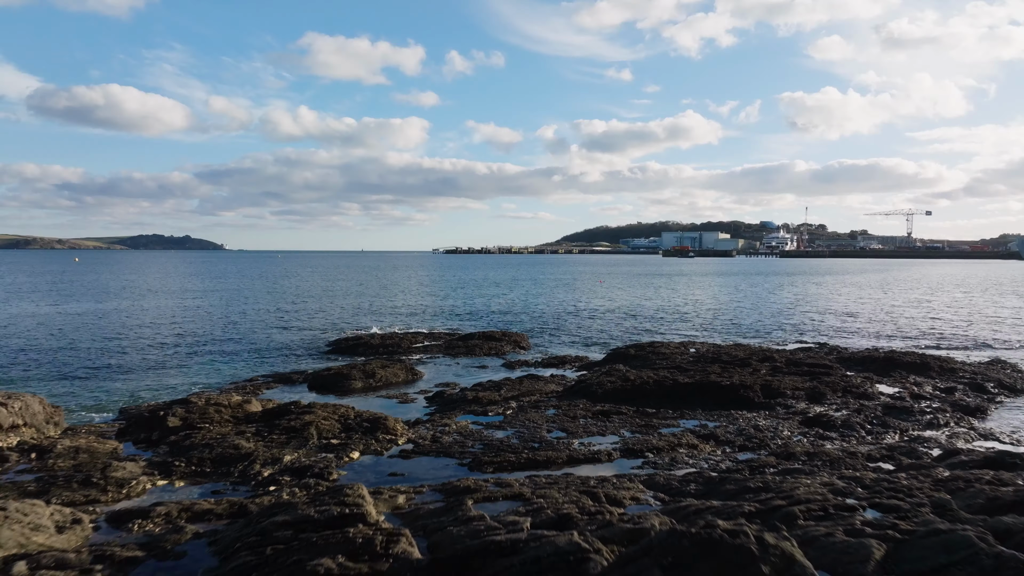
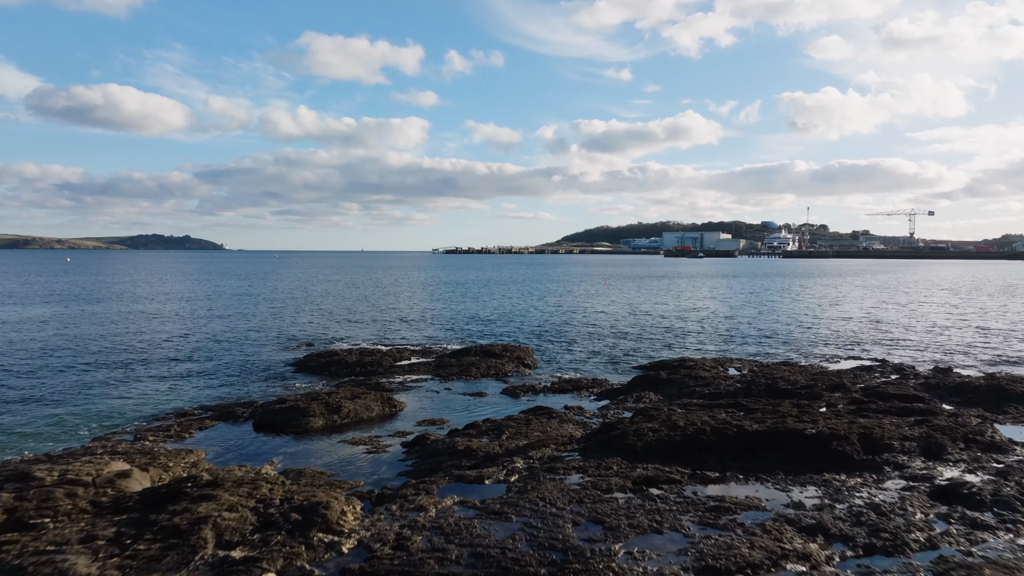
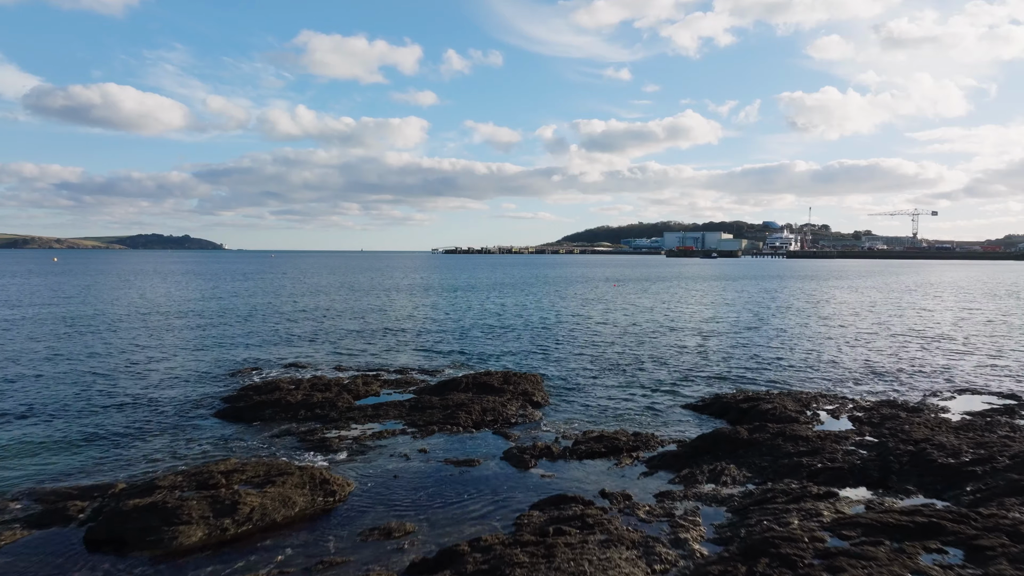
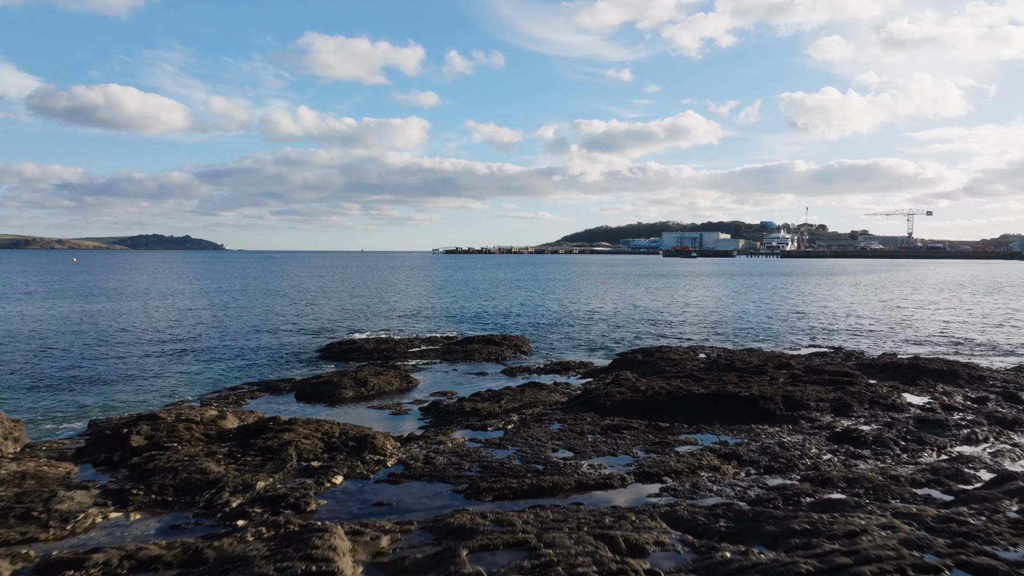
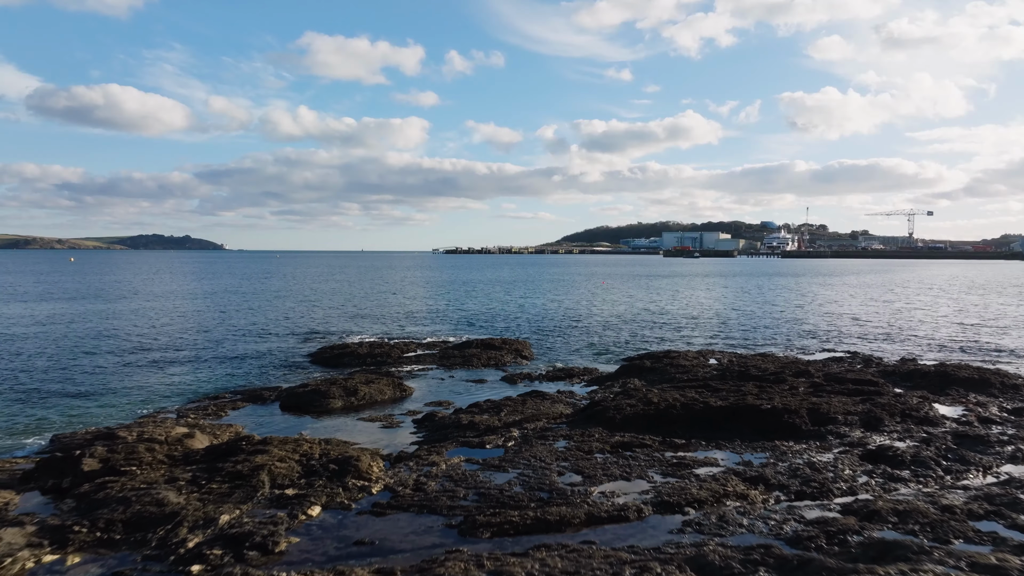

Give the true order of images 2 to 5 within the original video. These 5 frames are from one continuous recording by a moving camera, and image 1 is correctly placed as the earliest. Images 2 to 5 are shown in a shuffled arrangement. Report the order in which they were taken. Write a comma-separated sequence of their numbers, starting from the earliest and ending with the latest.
4, 5, 2, 3
